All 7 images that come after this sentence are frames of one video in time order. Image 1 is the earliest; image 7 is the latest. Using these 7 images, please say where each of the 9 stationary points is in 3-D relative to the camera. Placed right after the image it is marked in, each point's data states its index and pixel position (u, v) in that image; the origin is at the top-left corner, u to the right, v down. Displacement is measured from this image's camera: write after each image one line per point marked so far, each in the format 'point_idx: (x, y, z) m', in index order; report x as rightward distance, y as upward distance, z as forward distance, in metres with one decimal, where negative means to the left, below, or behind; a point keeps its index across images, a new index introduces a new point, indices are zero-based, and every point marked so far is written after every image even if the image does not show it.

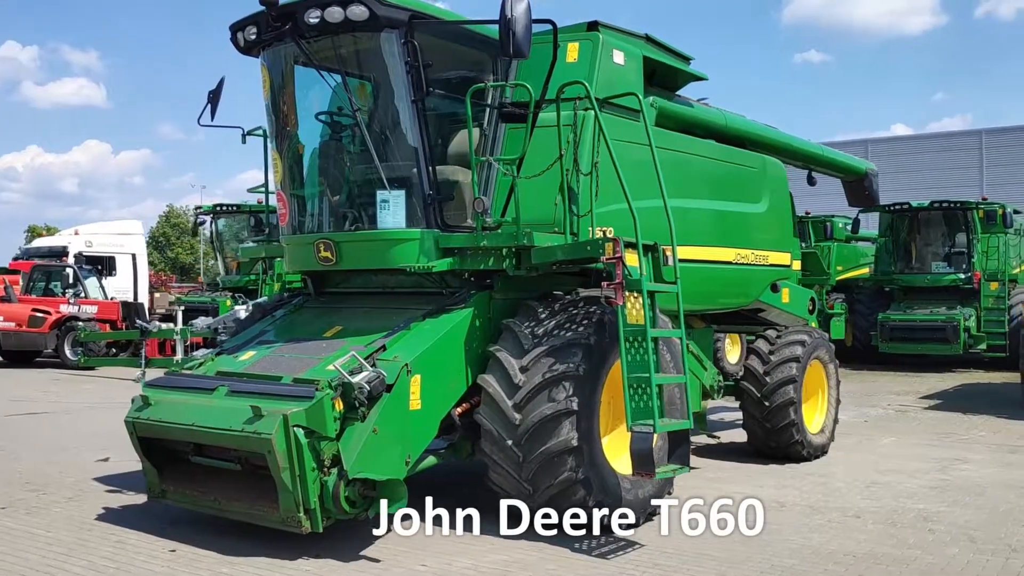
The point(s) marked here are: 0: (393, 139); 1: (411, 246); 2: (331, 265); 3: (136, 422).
0: (-0.7, +0.9, +5.8) m
1: (-0.6, +0.3, +5.6) m
2: (-1.1, +0.1, +5.9) m
3: (-2.2, -0.8, +5.6) m
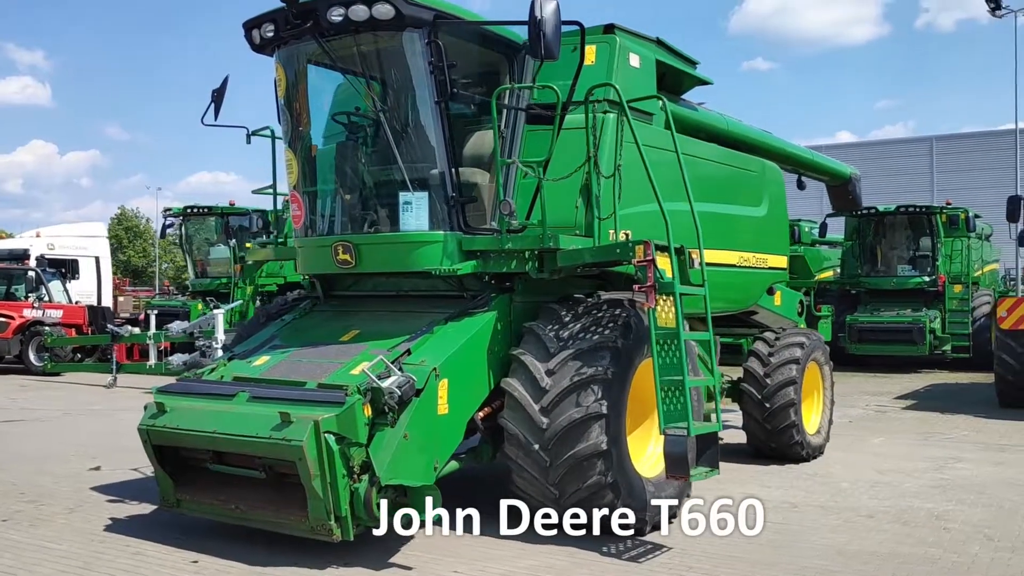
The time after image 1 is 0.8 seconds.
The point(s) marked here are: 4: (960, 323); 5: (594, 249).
0: (-0.6, +0.9, +5.8) m
1: (-0.4, +0.2, +5.6) m
2: (-1.0, +0.1, +5.8) m
3: (-2.0, -0.8, +5.4) m
4: (+8.6, -0.7, +18.6) m
5: (+0.5, +0.2, +5.4) m
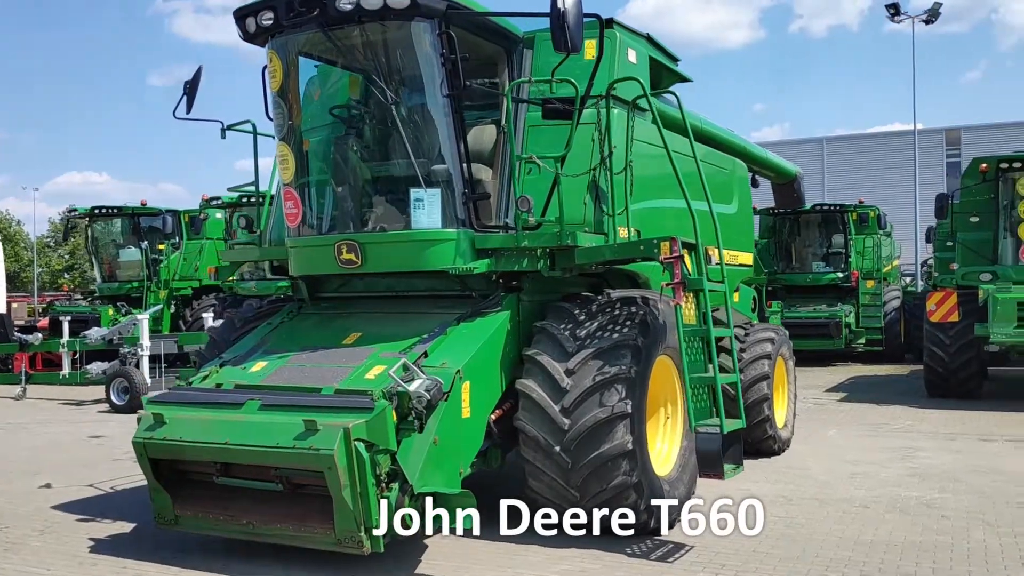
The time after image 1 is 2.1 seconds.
0: (-0.5, +0.9, +5.6) m
1: (-0.4, +0.2, +5.4) m
2: (-0.9, +0.1, +5.6) m
3: (-1.9, -0.8, +5.1) m
4: (+7.2, -0.6, +19.4) m
5: (+0.6, +0.2, +5.3) m
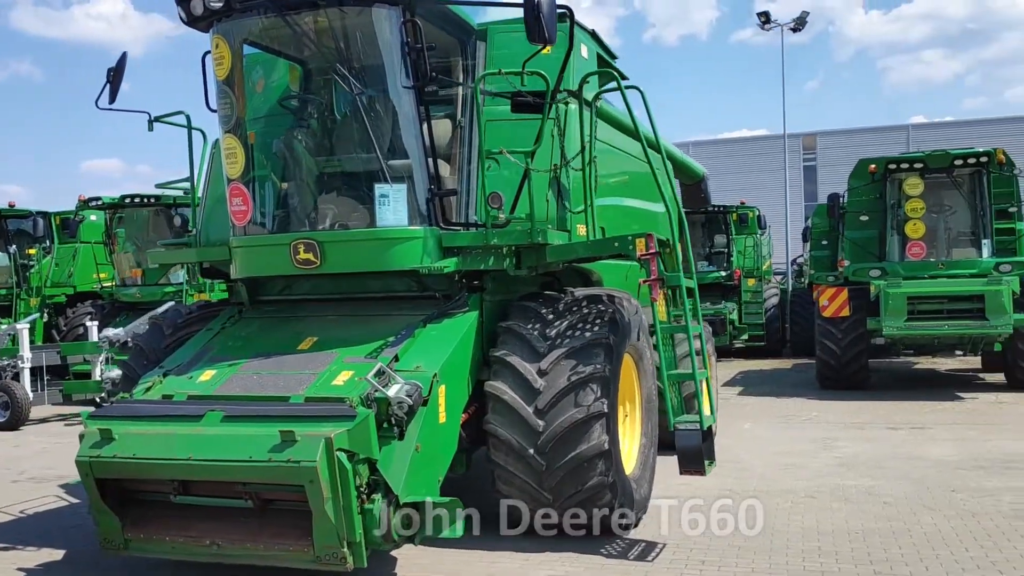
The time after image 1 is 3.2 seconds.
0: (-0.7, +0.9, +5.3) m
1: (-0.5, +0.2, +5.2) m
2: (-1.1, +0.1, +5.3) m
3: (-2.0, -0.8, +4.6) m
4: (+5.0, -0.5, +20.1) m
5: (+0.4, +0.3, +5.2) m
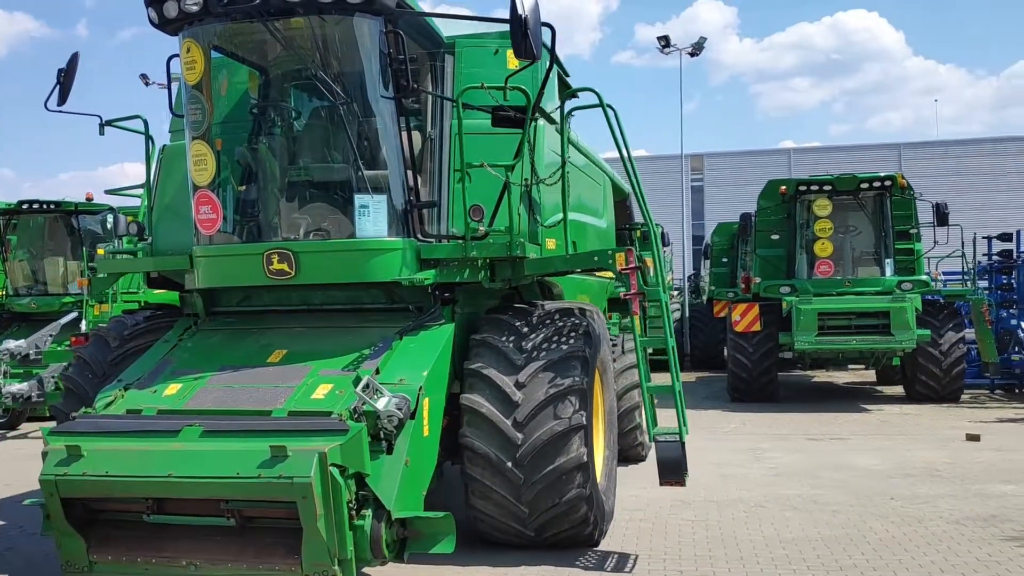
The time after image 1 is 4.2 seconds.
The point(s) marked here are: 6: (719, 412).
0: (-0.8, +0.8, +5.3) m
1: (-0.6, +0.2, +5.1) m
2: (-1.2, 0.0, +5.1) m
3: (-2.0, -0.9, +4.4) m
4: (+3.1, -0.9, +20.5) m
5: (+0.3, +0.2, +5.3) m
6: (+2.7, -1.6, +12.4) m
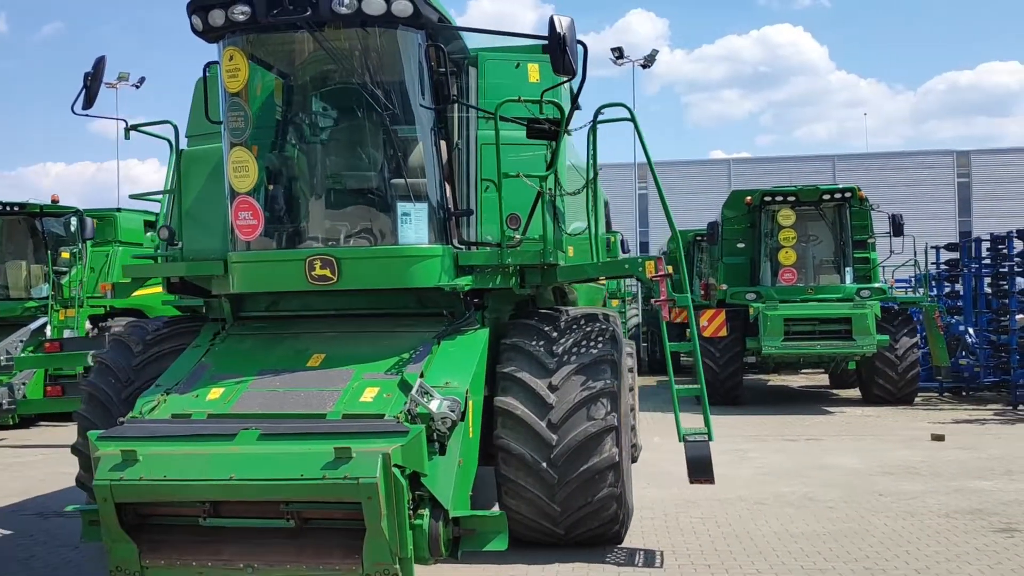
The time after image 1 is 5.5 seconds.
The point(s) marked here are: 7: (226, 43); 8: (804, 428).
0: (-0.6, +0.8, +5.4) m
1: (-0.4, +0.1, +5.2) m
2: (-1.0, 0.0, +5.2) m
3: (-1.8, -0.9, +4.4) m
4: (+2.2, -1.0, +20.9) m
5: (+0.5, +0.1, +5.5) m
6: (+2.4, -1.7, +12.7) m
7: (-1.6, +1.4, +5.4) m
8: (+3.3, -1.6, +11.1) m
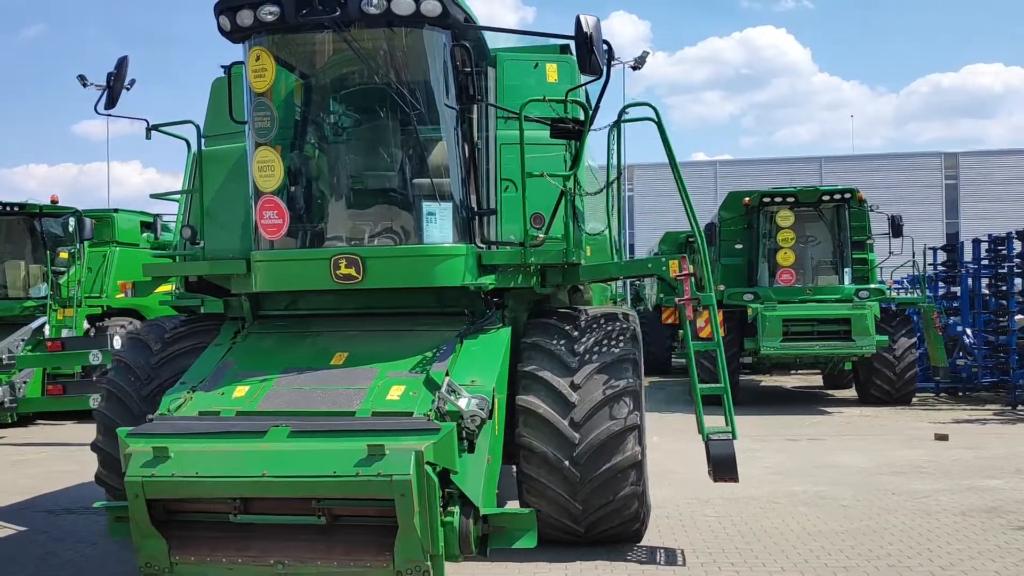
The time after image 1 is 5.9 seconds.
0: (-0.5, +0.8, +5.4) m
1: (-0.3, +0.1, +5.3) m
2: (-0.9, 0.0, +5.3) m
3: (-1.7, -0.9, +4.4) m
4: (+2.1, -1.0, +21.0) m
5: (+0.6, +0.1, +5.5) m
6: (+2.4, -1.7, +12.8) m
7: (-1.5, +1.4, +5.4) m
8: (+3.4, -1.6, +11.2) m
